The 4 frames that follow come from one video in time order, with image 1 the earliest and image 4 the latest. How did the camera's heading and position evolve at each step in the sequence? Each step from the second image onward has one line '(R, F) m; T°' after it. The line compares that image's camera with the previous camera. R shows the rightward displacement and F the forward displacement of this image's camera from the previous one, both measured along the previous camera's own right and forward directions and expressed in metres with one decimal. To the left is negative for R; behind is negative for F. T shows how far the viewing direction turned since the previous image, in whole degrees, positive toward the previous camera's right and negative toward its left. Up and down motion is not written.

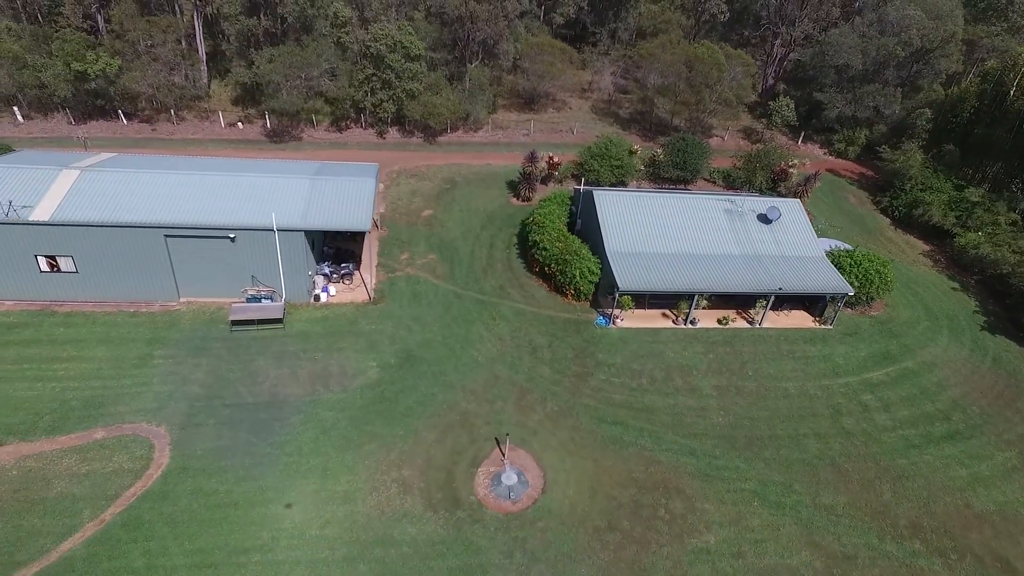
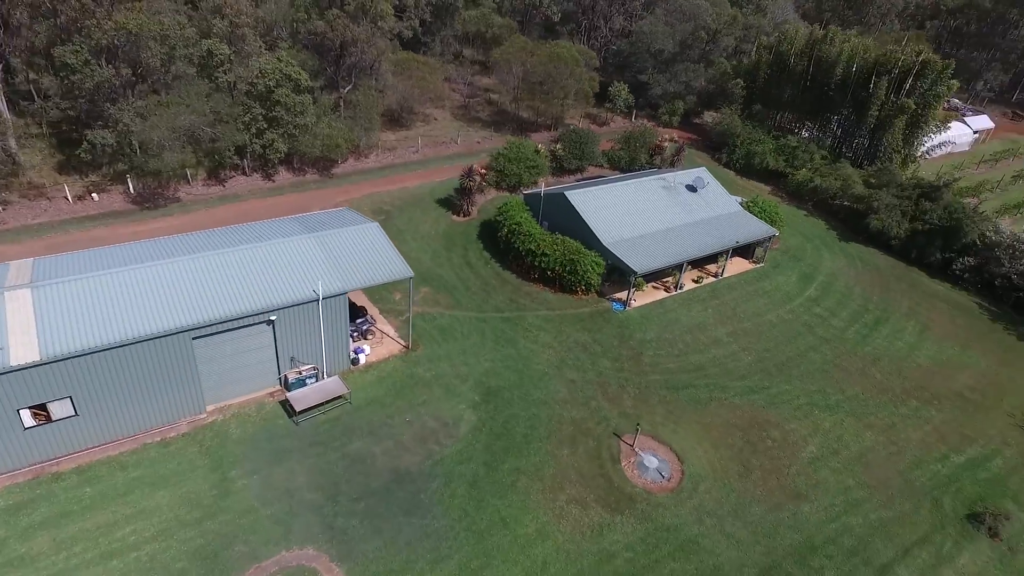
(-9.8, +1.3) m; +22°
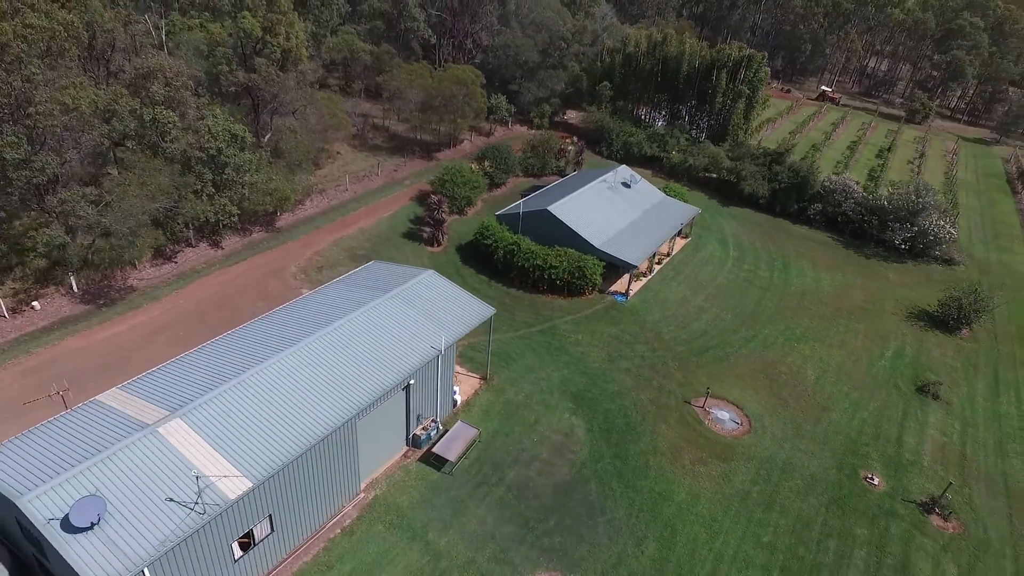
(-9.7, -0.6) m; +19°
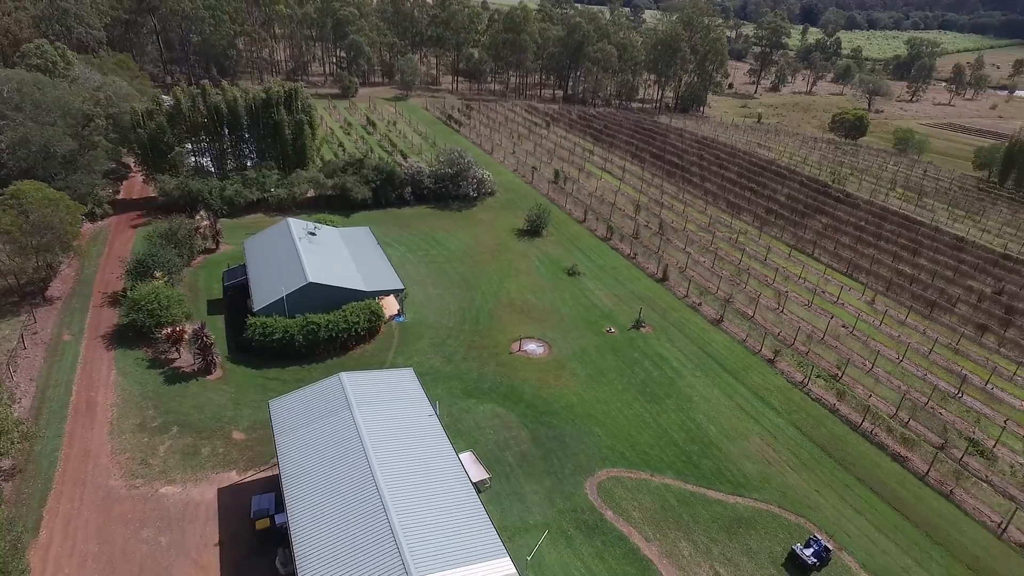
(-15.0, +0.7) m; +46°
